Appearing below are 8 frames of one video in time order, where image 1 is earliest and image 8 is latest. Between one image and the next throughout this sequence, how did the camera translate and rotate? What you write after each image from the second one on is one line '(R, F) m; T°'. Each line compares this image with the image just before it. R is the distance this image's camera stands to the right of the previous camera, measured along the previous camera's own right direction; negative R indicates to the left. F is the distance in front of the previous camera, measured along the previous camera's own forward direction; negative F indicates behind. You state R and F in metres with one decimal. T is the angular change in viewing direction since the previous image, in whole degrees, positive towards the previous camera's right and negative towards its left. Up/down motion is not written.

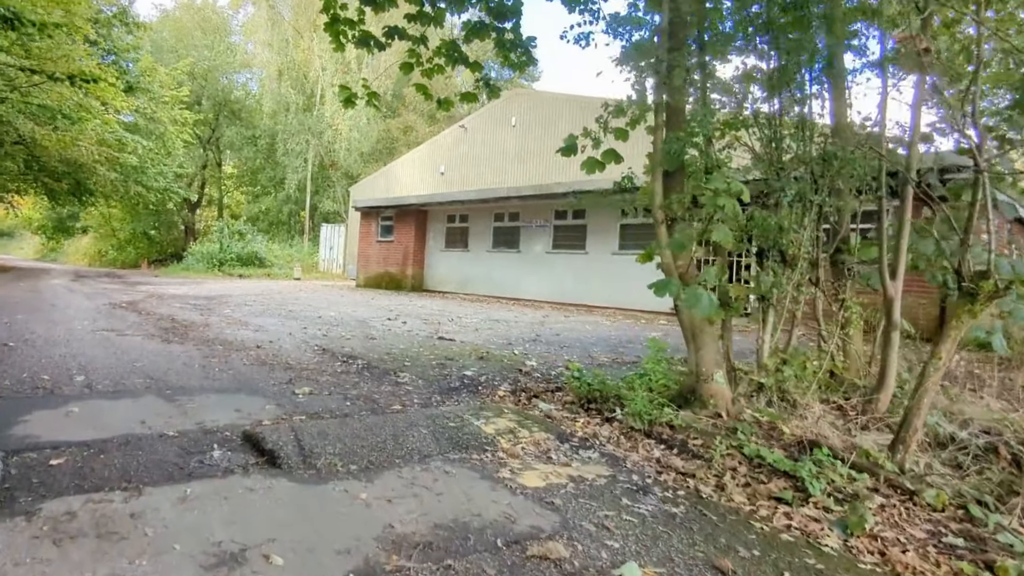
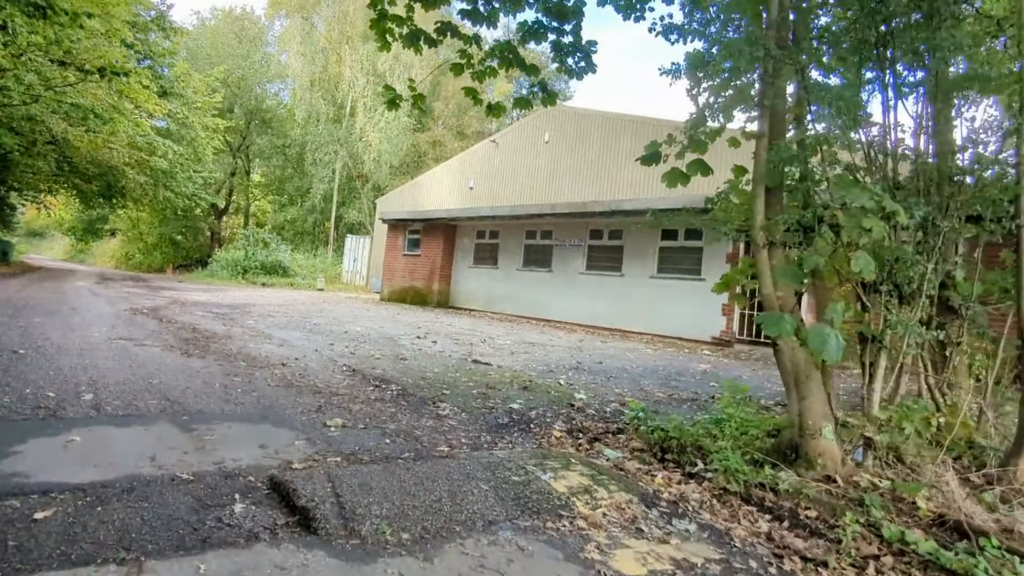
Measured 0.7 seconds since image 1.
(-0.2, +0.5) m; -2°
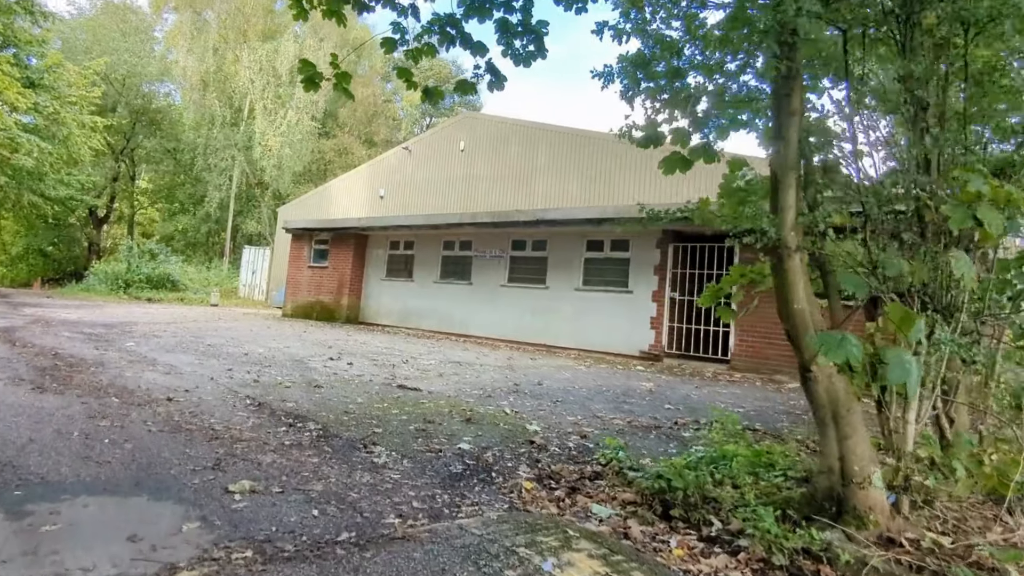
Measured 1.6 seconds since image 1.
(-0.2, +0.7) m; +8°
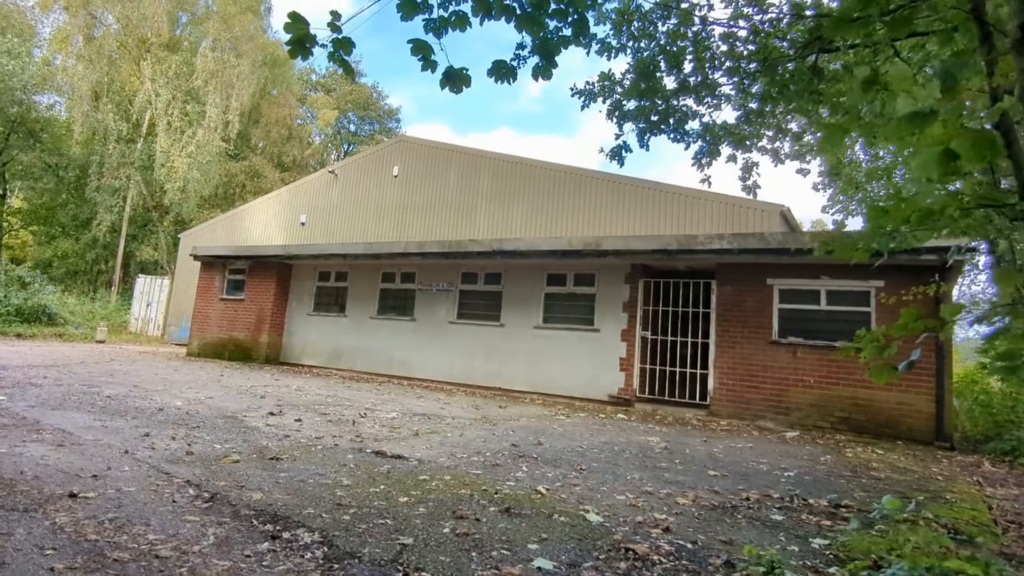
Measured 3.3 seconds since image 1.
(-0.7, +1.1) m; +8°
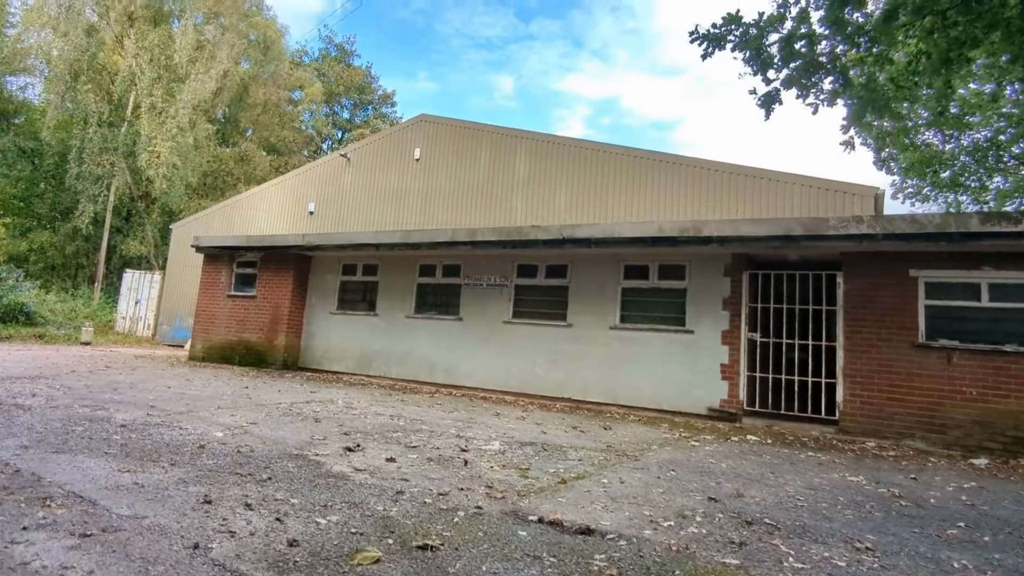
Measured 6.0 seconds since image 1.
(-1.2, +1.5) m; +2°
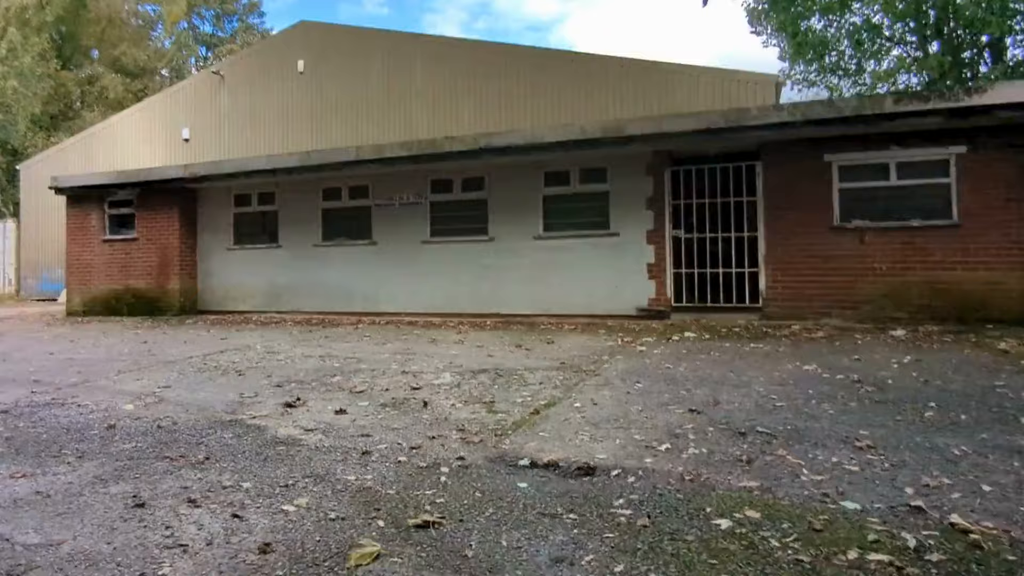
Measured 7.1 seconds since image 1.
(-0.3, +0.5) m; +8°
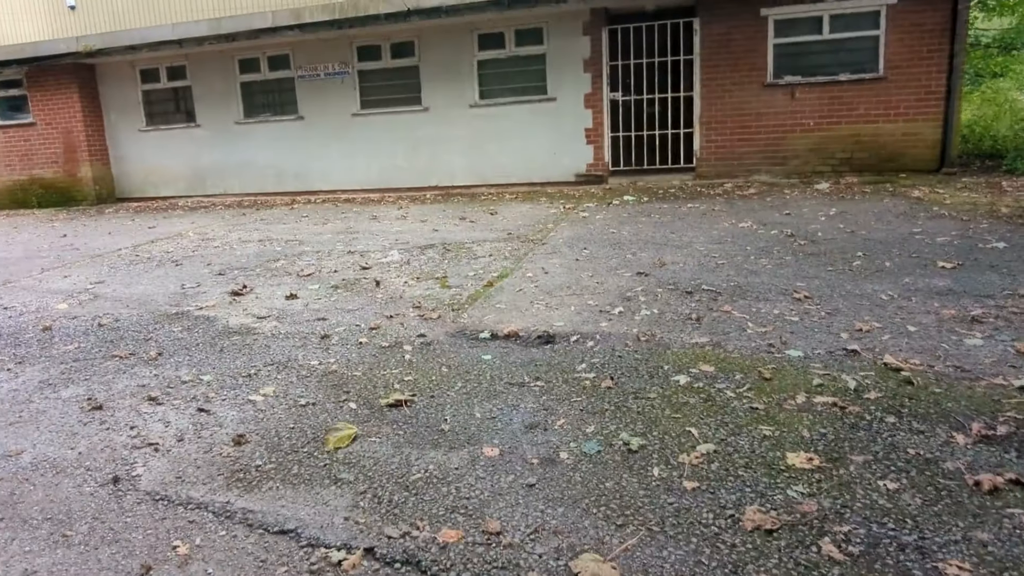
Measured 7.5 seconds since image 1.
(-0.1, 0.0) m; +5°
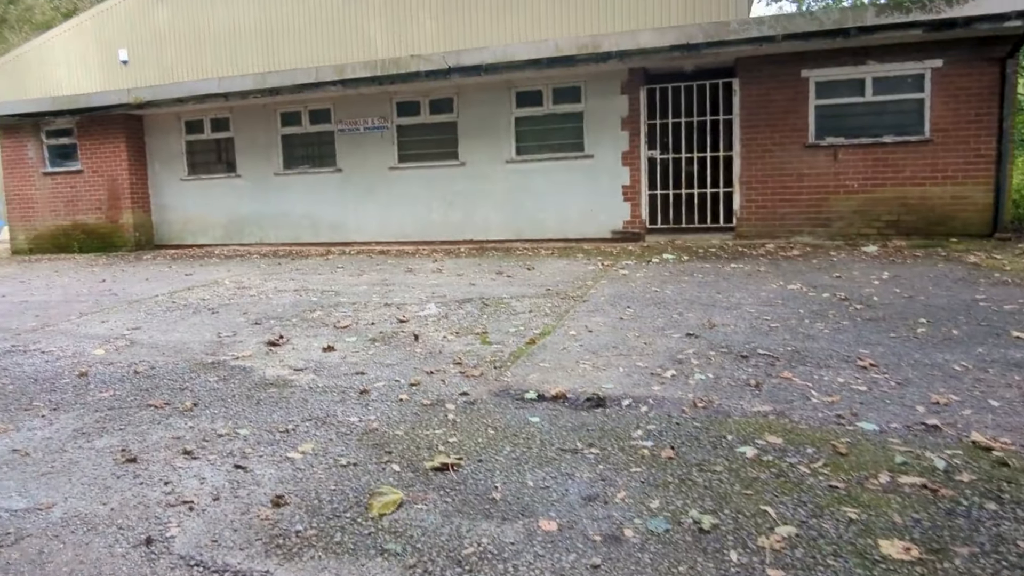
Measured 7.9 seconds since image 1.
(-0.1, +0.1) m; -2°
